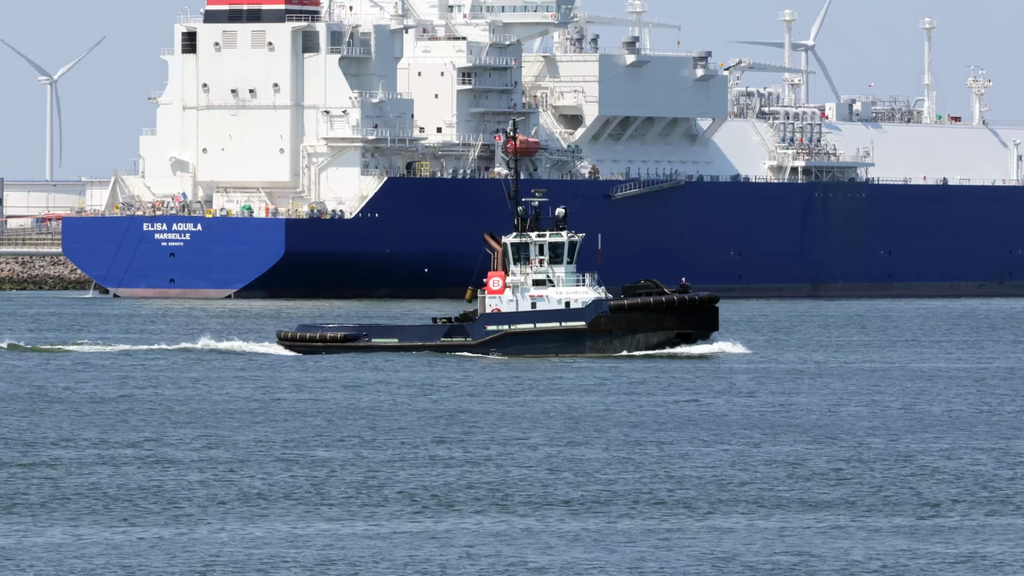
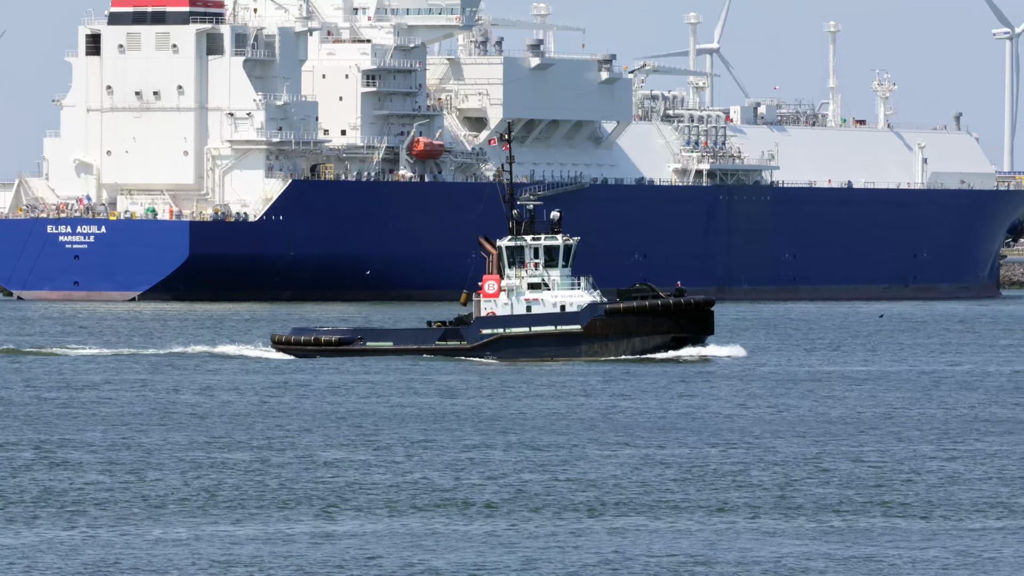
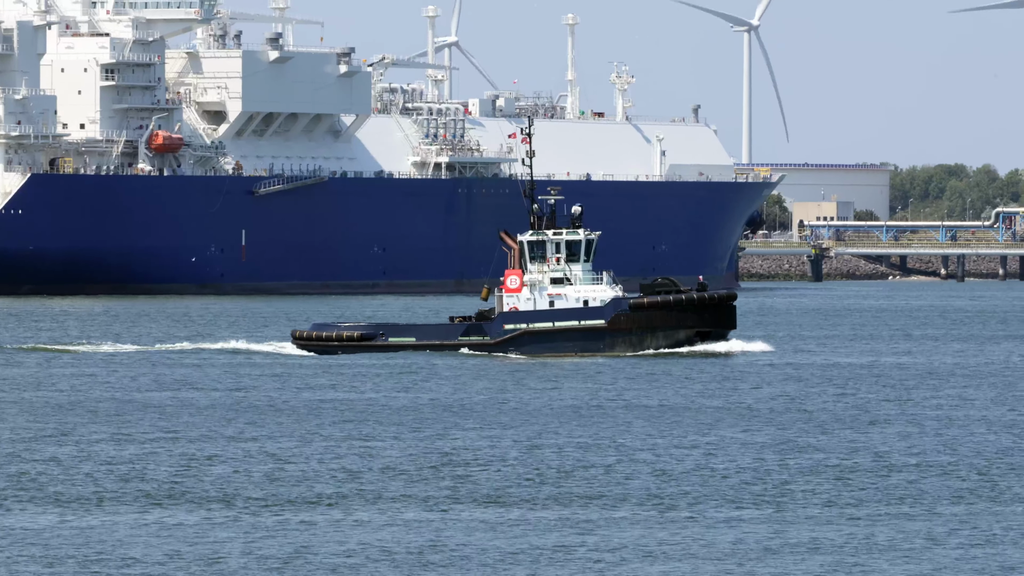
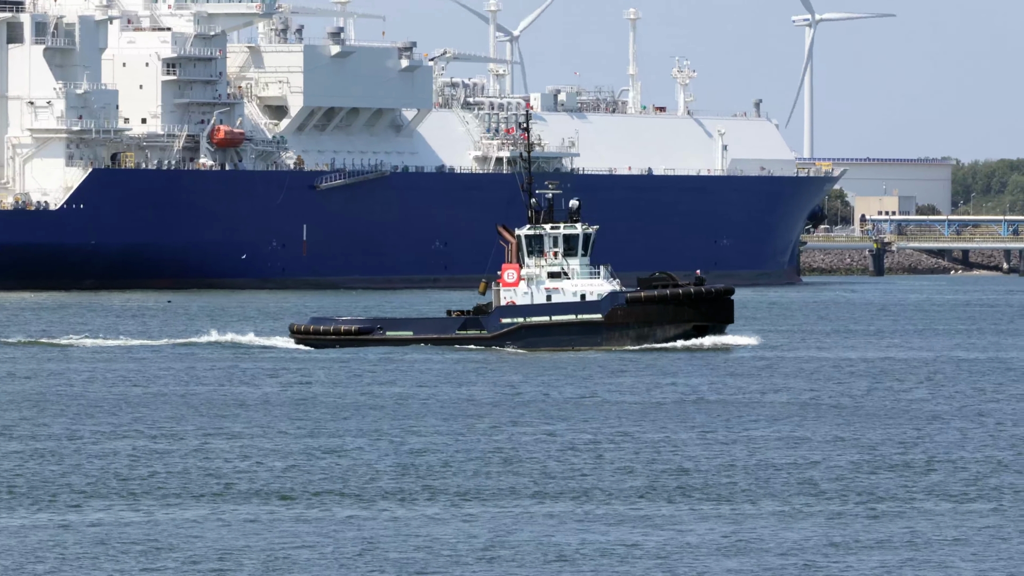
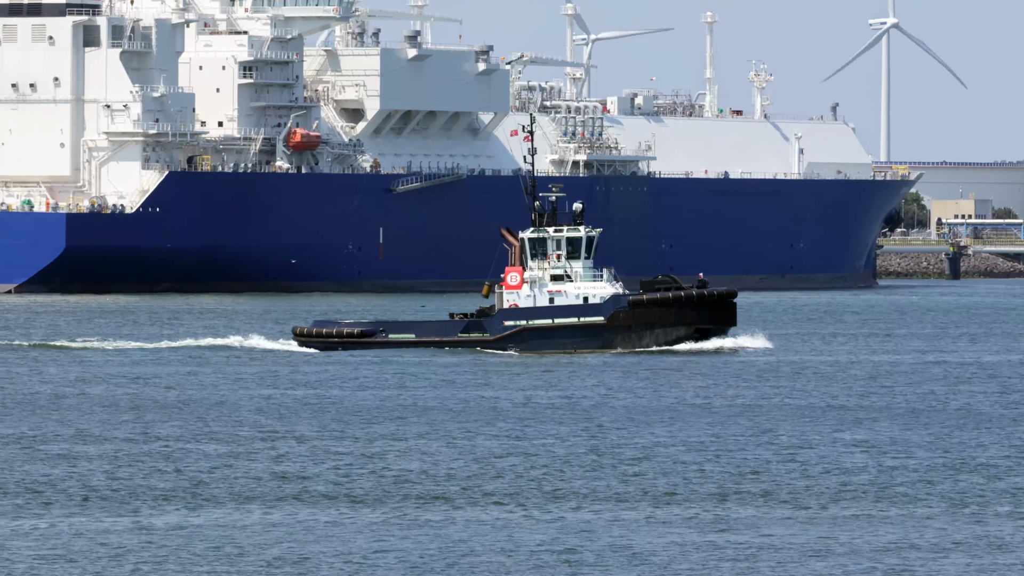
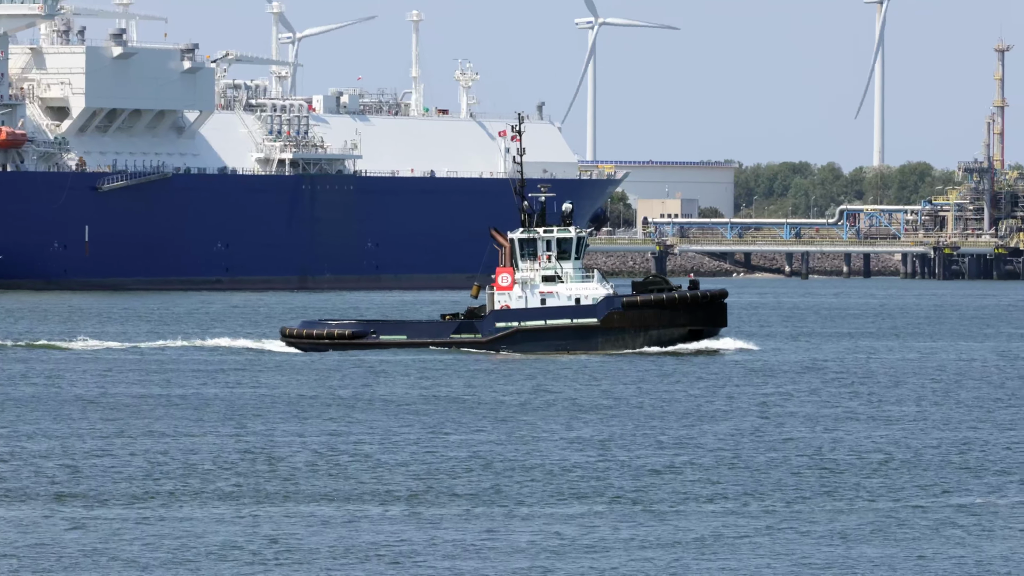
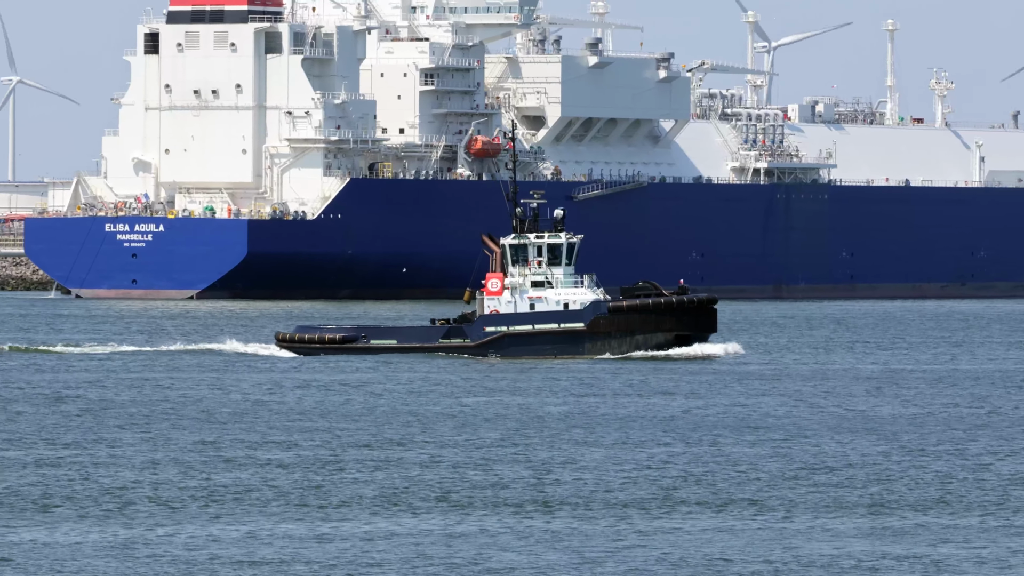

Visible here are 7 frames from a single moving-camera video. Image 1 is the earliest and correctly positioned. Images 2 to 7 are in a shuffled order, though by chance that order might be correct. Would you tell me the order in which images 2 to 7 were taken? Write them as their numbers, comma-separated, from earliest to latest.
7, 2, 5, 4, 3, 6
